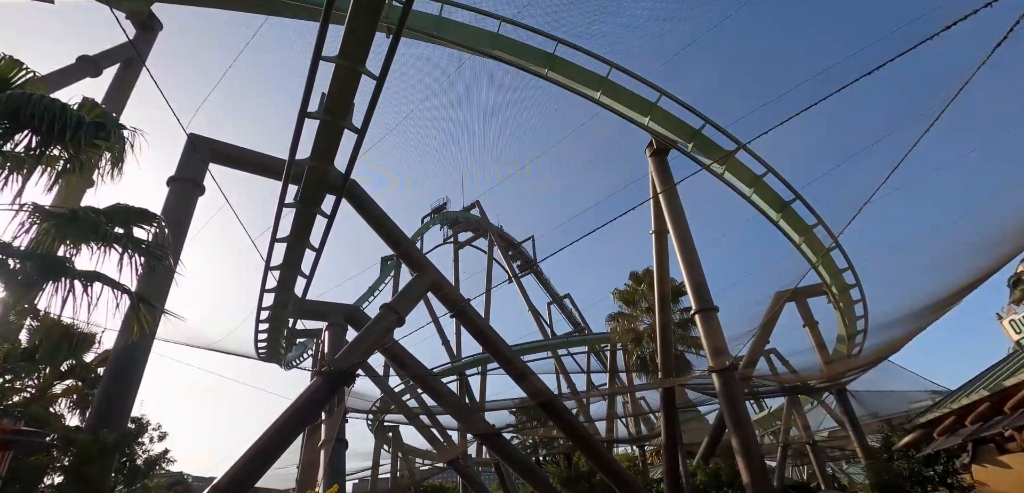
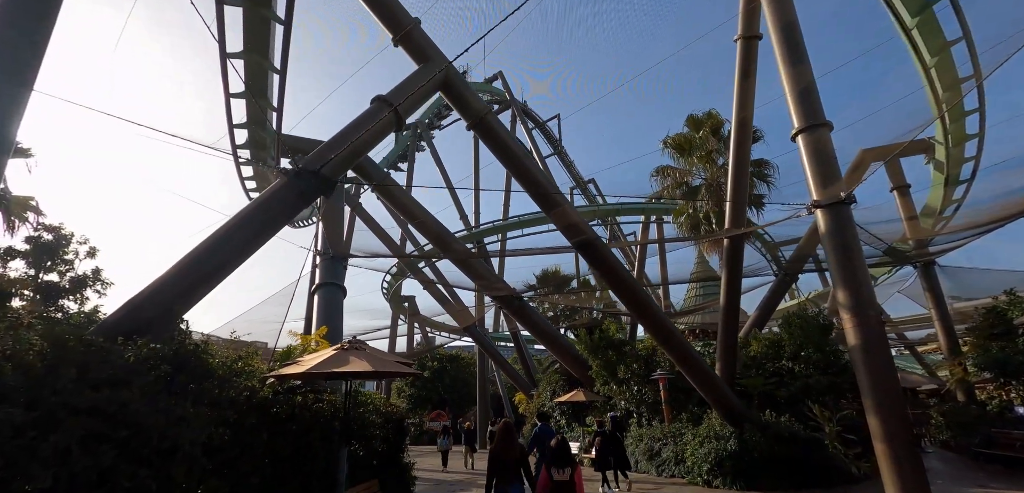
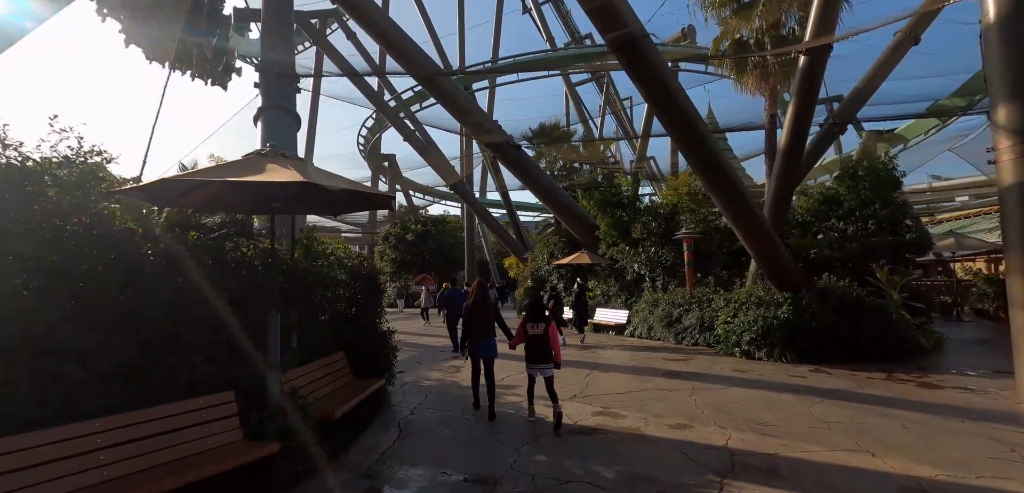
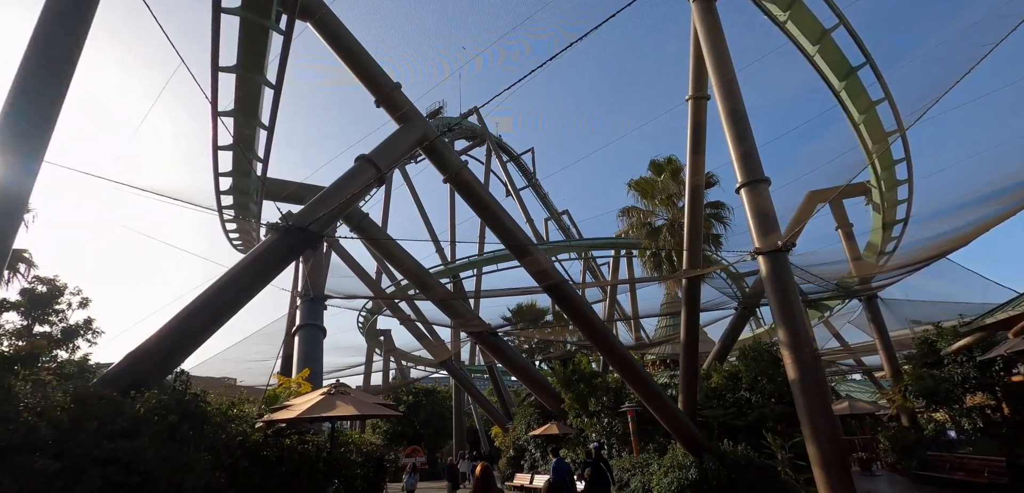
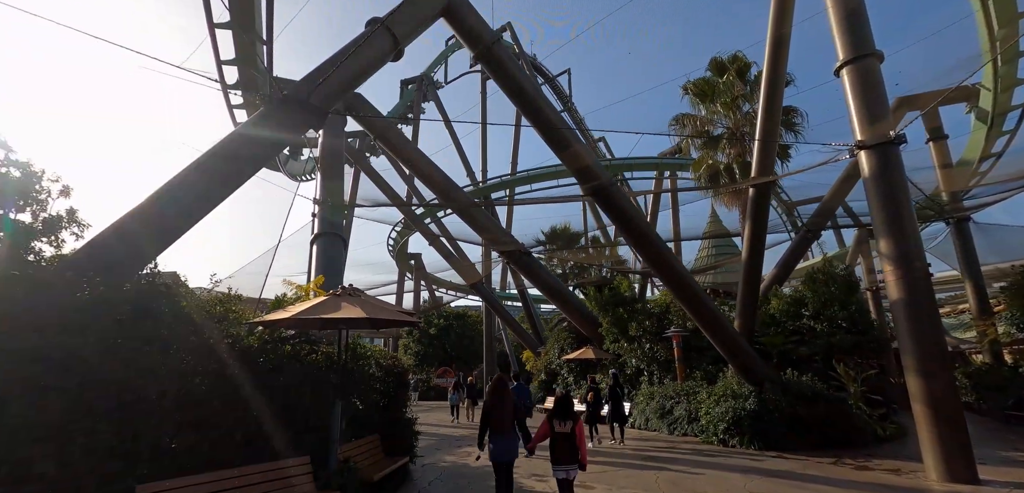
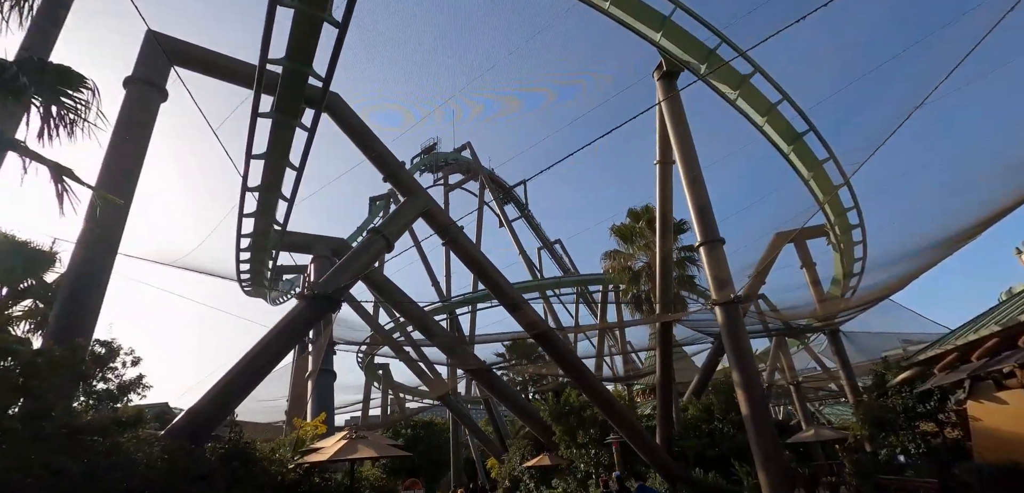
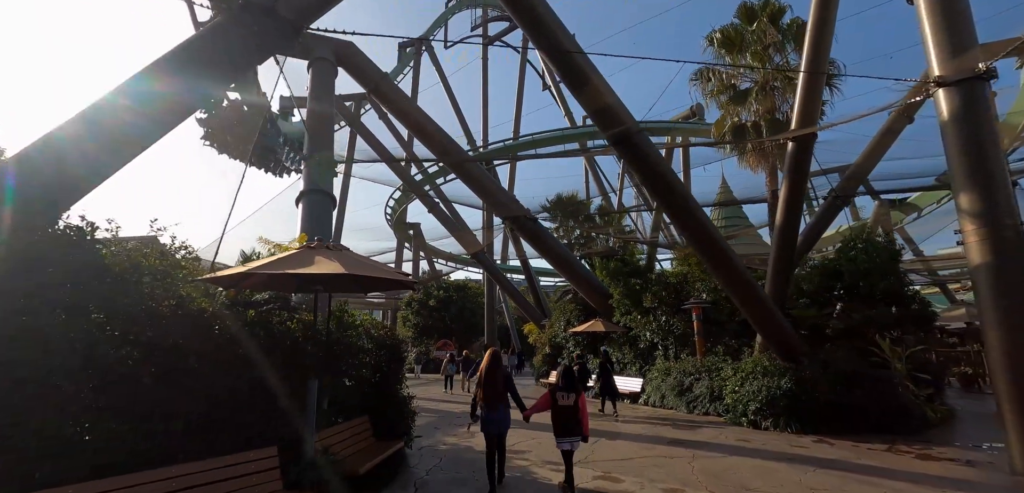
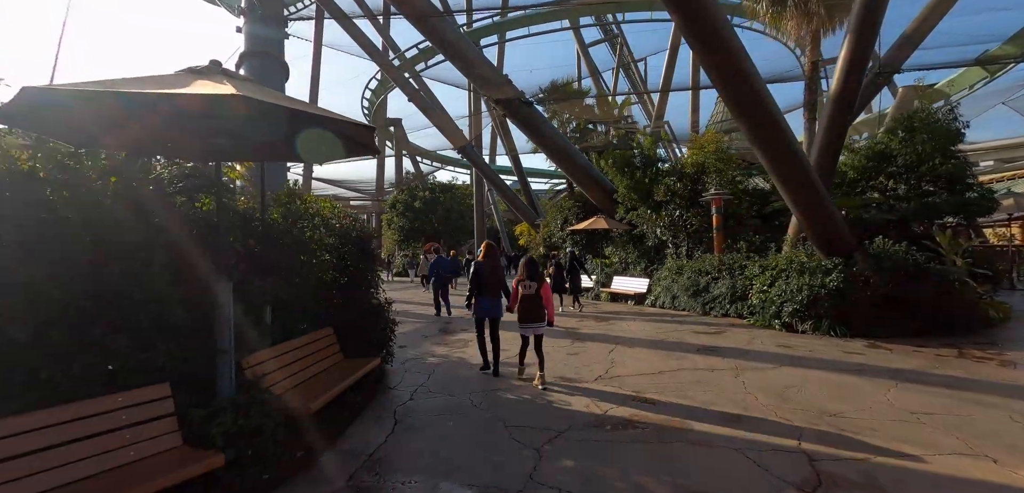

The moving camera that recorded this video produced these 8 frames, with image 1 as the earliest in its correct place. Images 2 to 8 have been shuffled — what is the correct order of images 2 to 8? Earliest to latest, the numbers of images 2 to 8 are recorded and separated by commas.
6, 4, 2, 5, 7, 3, 8
